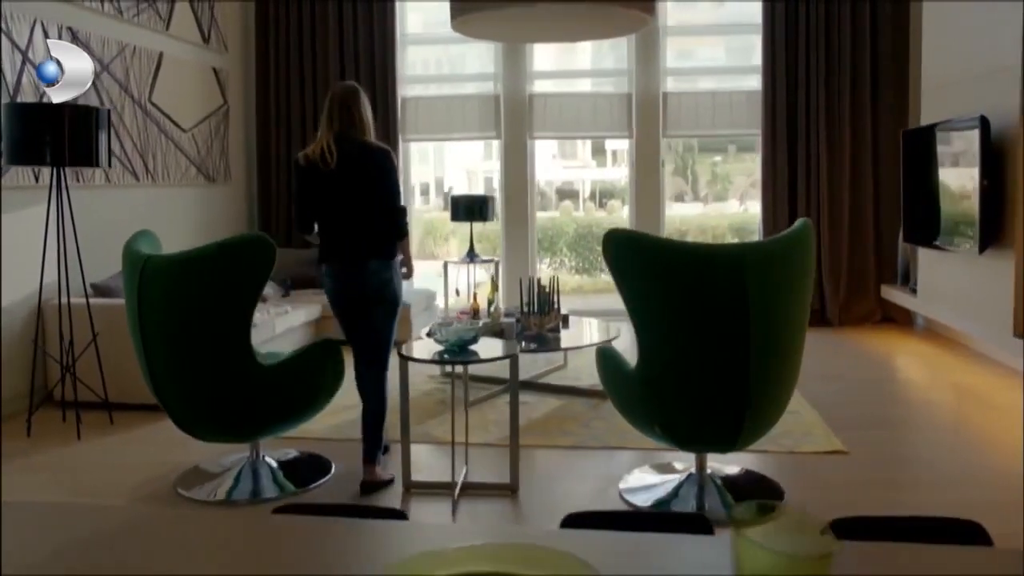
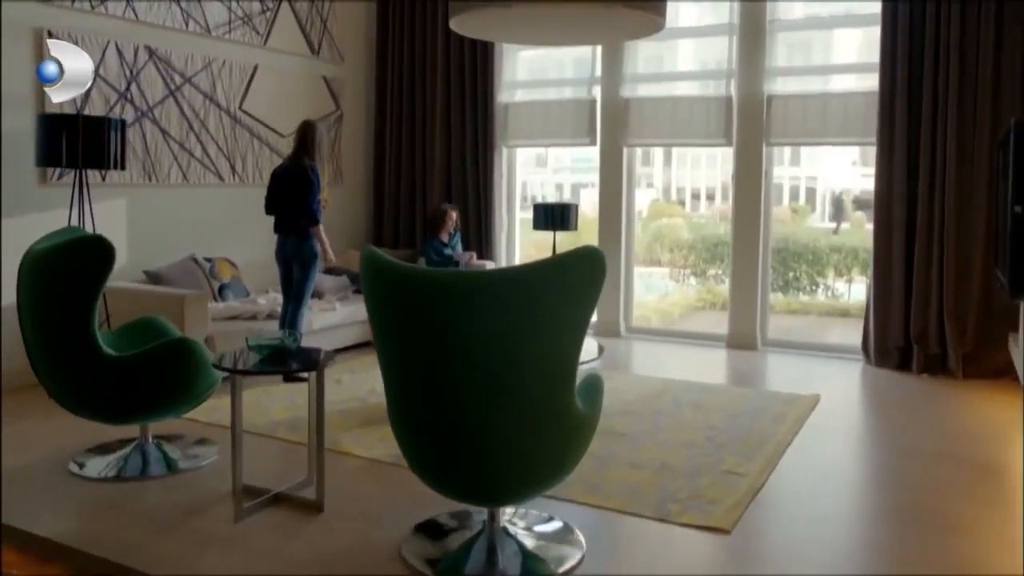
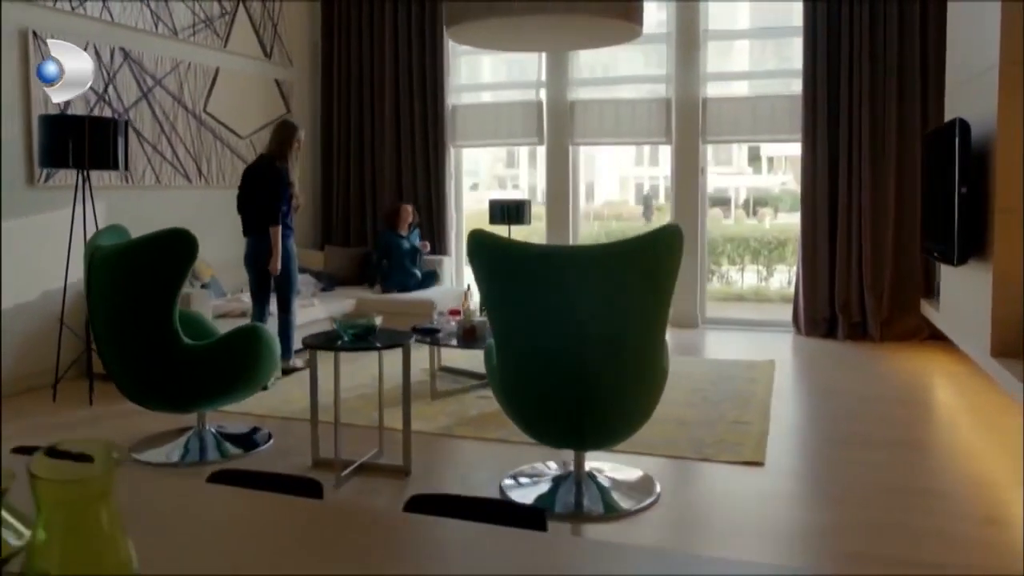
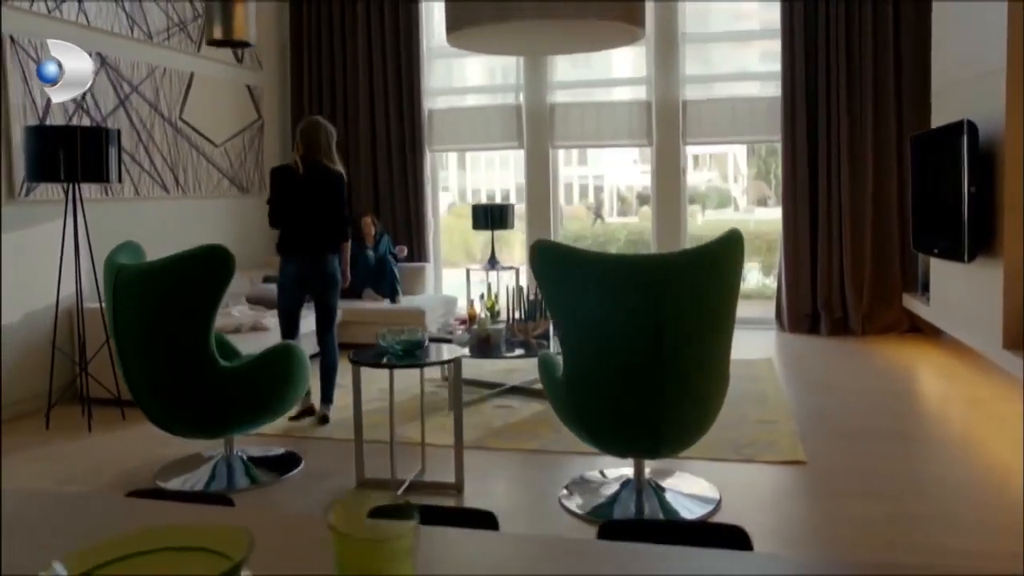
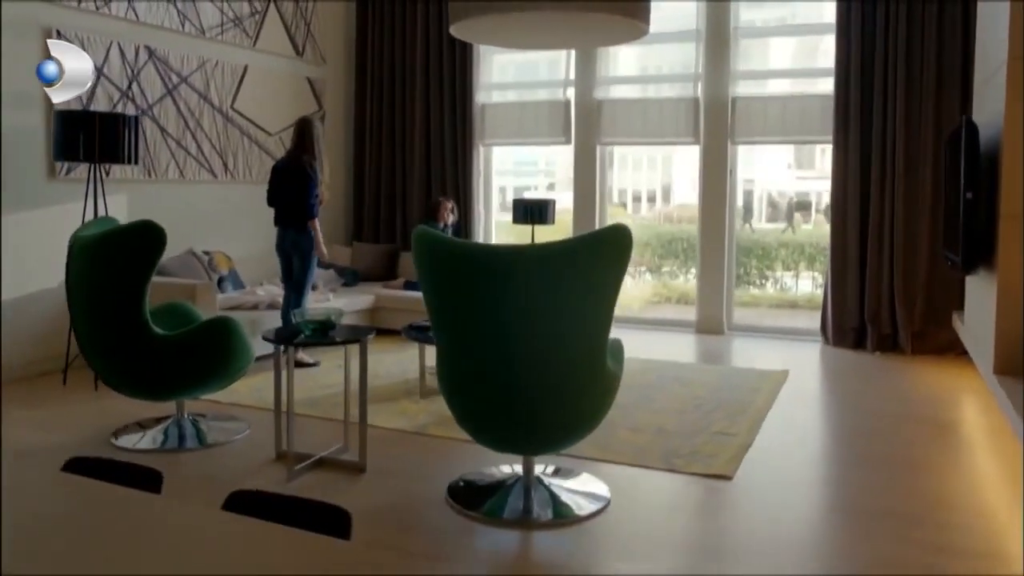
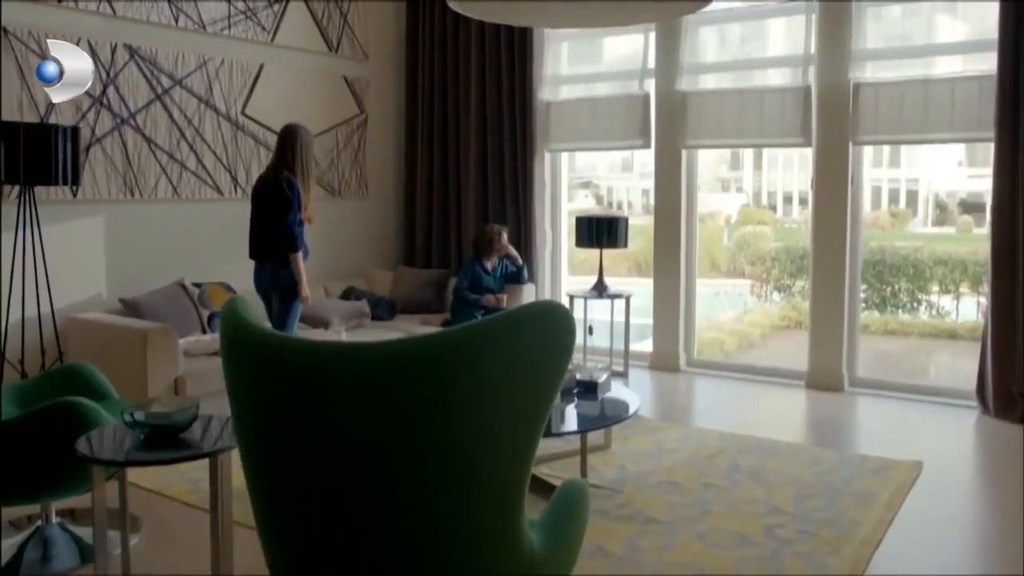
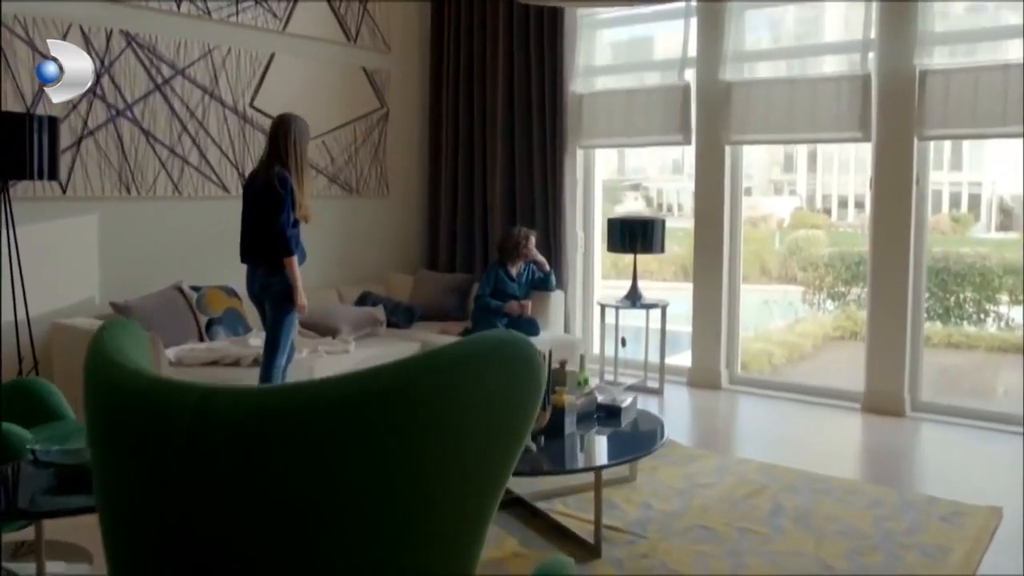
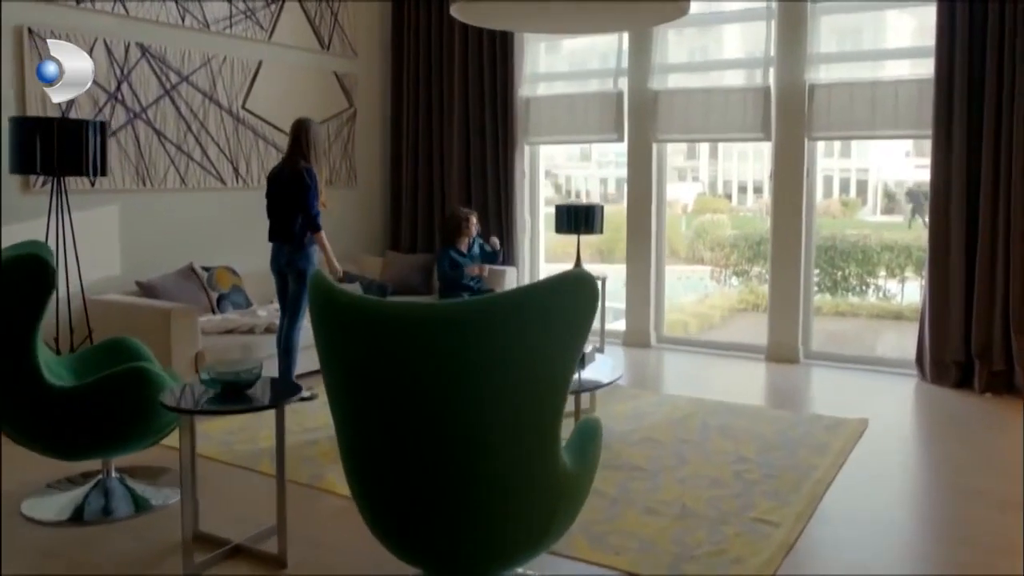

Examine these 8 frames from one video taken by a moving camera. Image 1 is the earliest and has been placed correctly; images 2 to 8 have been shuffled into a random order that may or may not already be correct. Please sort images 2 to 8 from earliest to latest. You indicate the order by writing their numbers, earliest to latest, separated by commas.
4, 3, 5, 2, 8, 6, 7
